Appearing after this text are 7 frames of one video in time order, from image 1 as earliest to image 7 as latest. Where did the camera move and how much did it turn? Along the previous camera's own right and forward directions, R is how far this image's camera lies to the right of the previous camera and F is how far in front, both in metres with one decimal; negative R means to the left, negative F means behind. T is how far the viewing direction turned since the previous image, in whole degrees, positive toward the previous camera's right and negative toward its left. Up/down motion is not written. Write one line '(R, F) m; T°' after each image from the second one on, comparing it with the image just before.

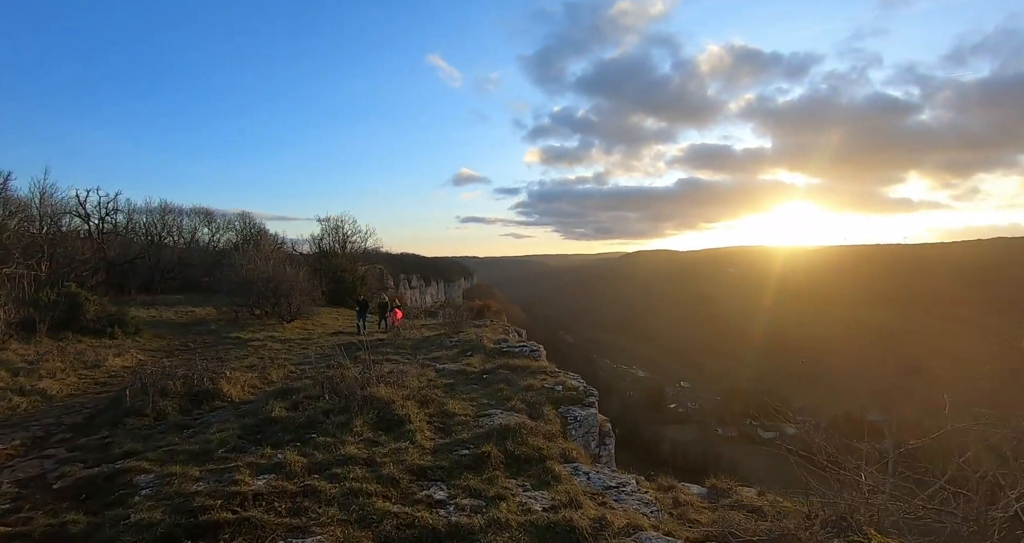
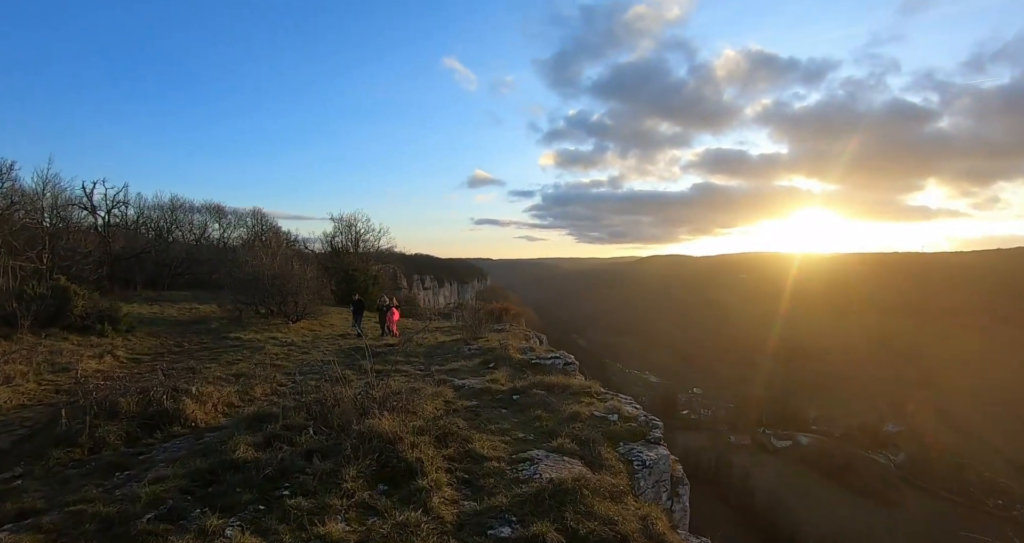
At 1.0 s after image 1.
(-0.3, +1.2) m; -1°
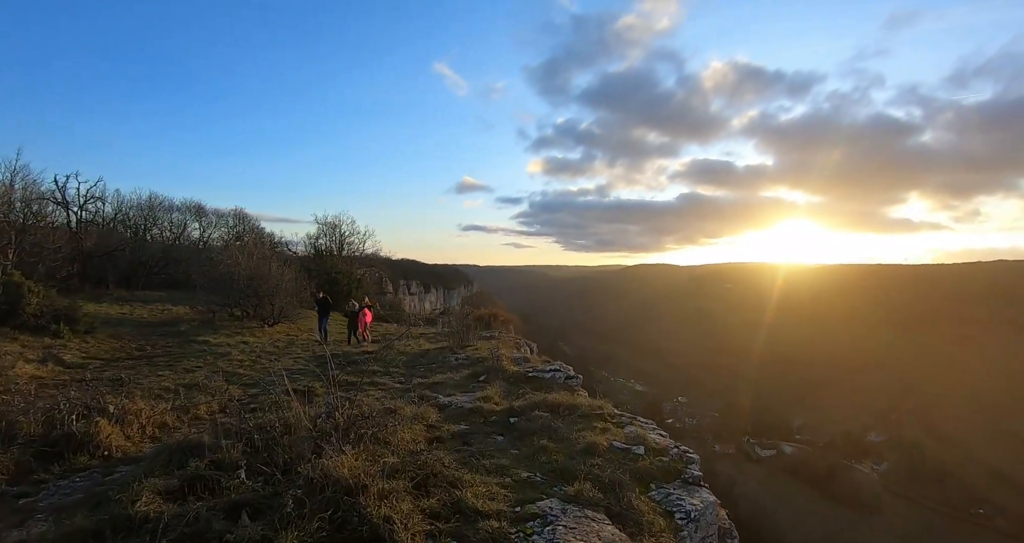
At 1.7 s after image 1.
(-0.1, +0.9) m; +1°
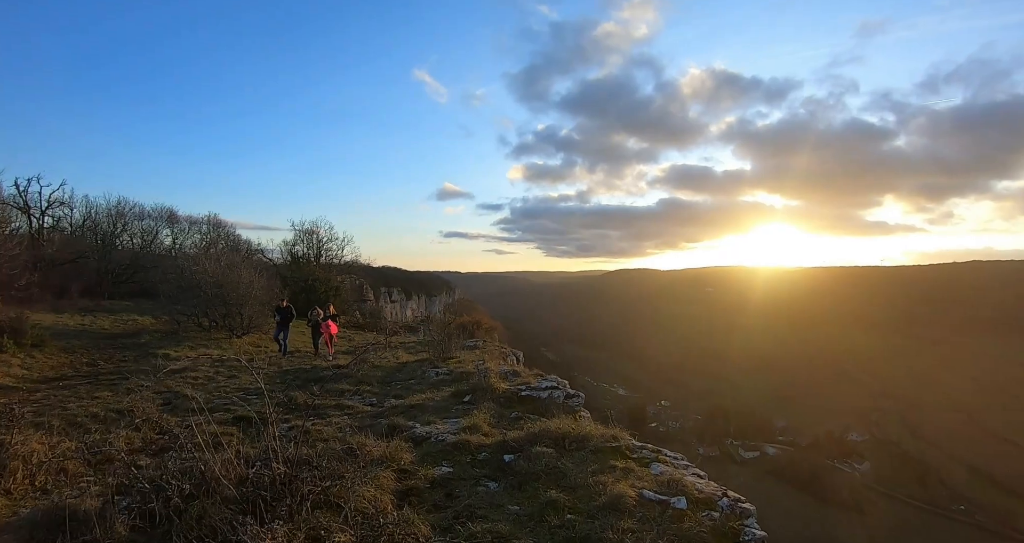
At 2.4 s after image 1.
(-0.1, +0.8) m; +2°
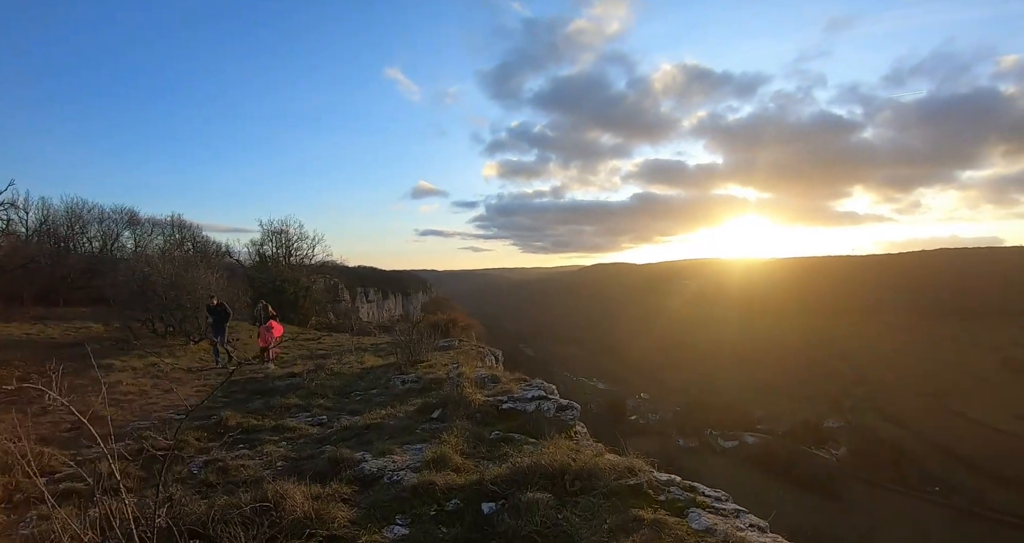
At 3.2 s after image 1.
(0.0, +0.9) m; +2°
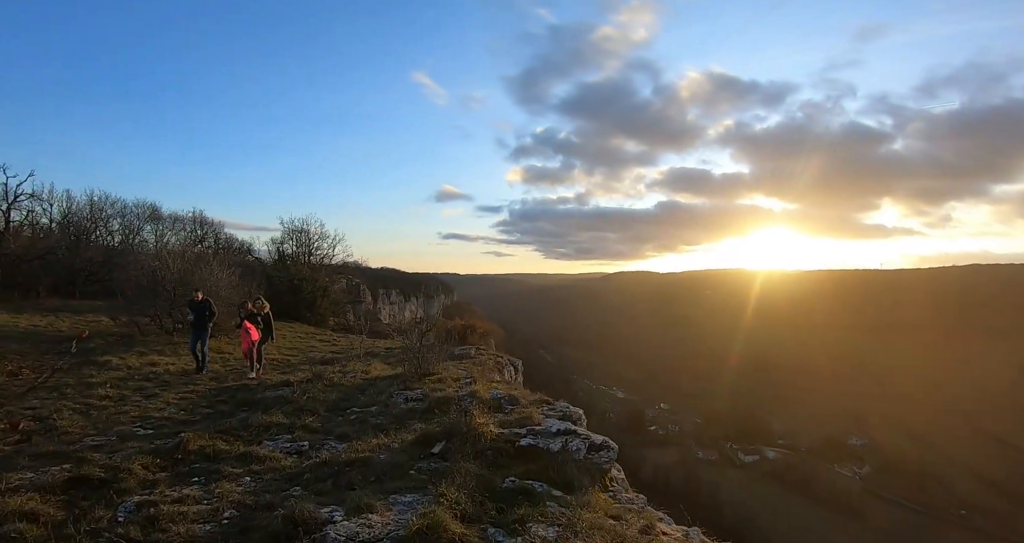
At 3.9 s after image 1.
(0.0, +0.8) m; -2°
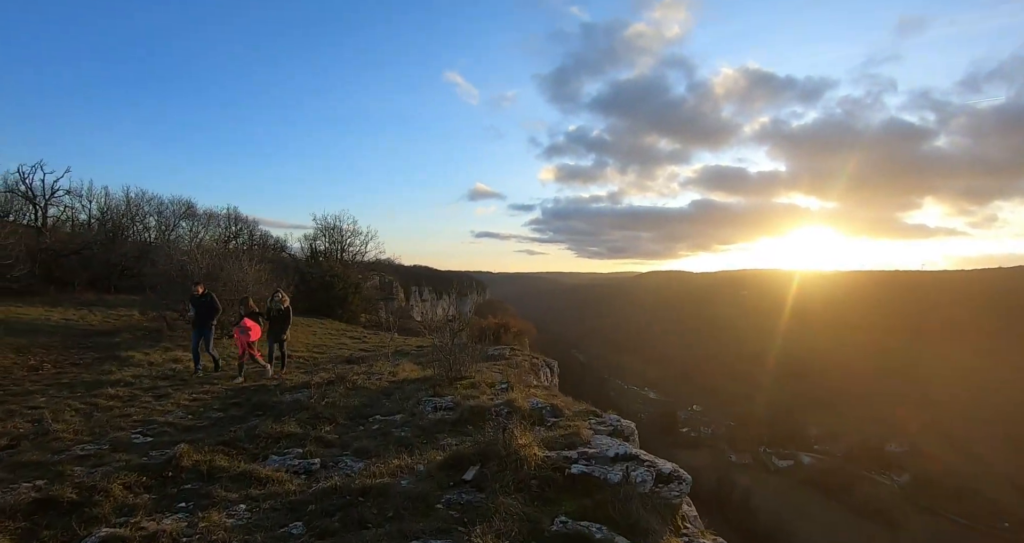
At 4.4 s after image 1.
(-0.1, +0.7) m; -3°
